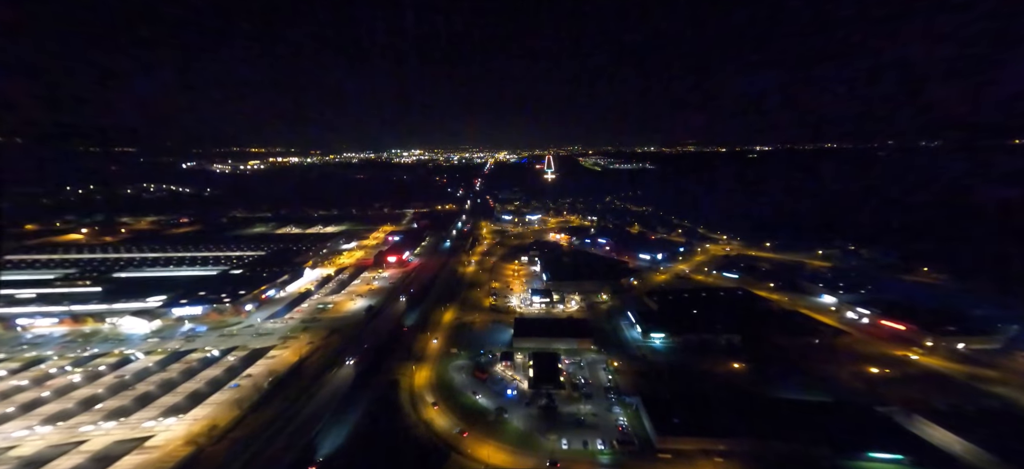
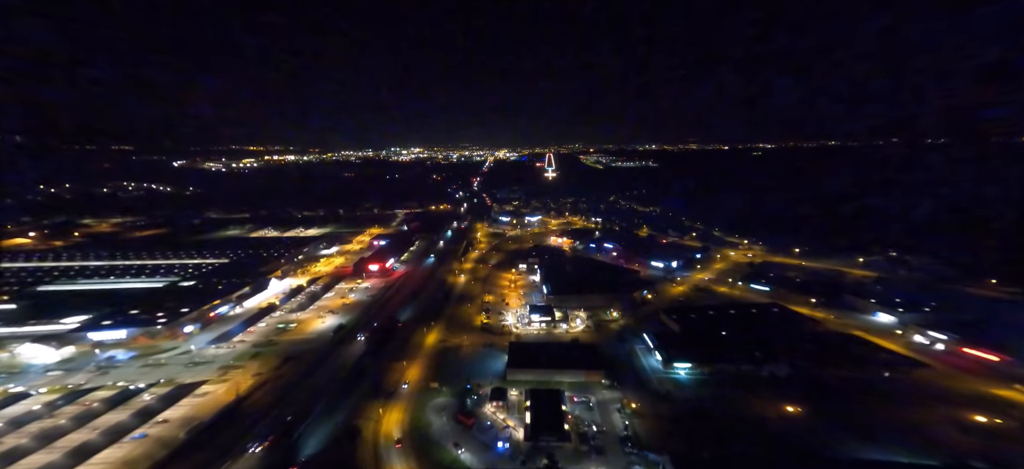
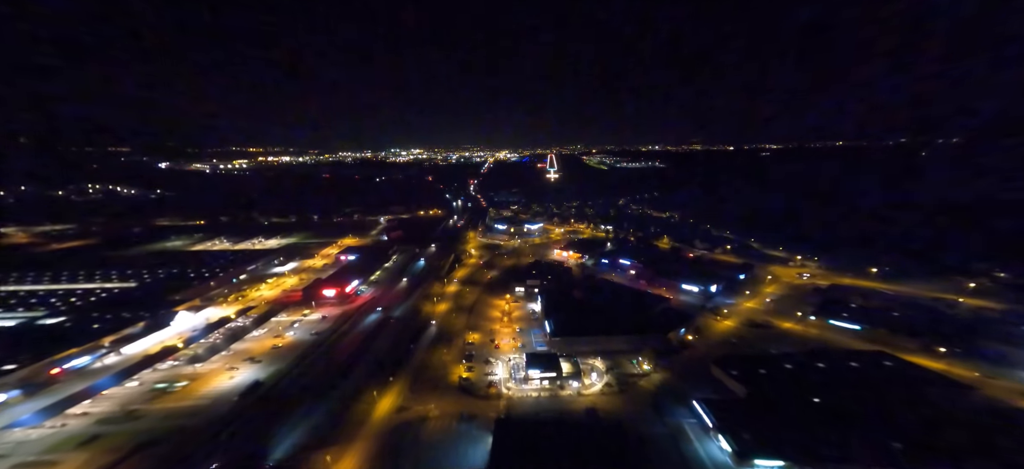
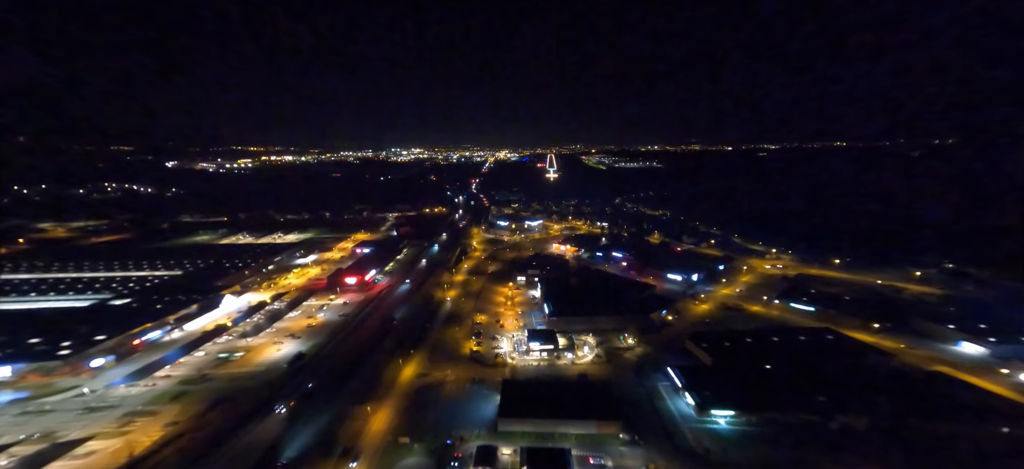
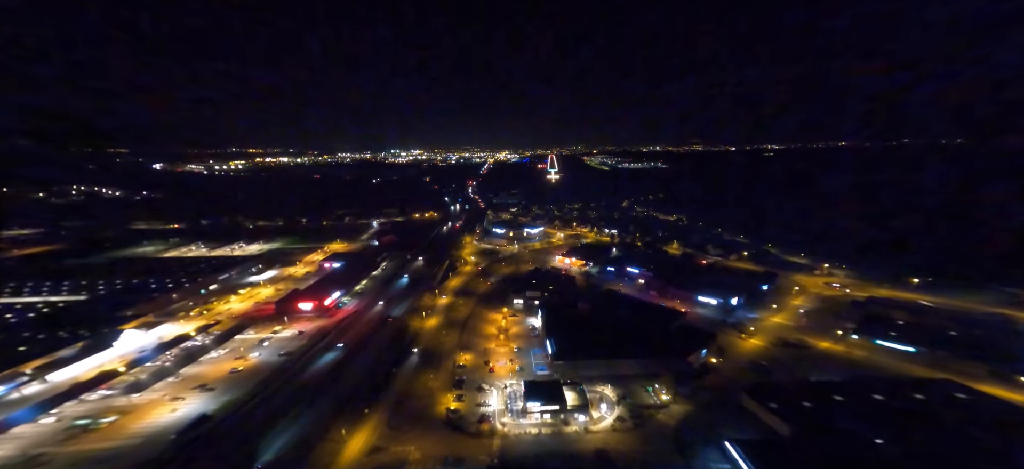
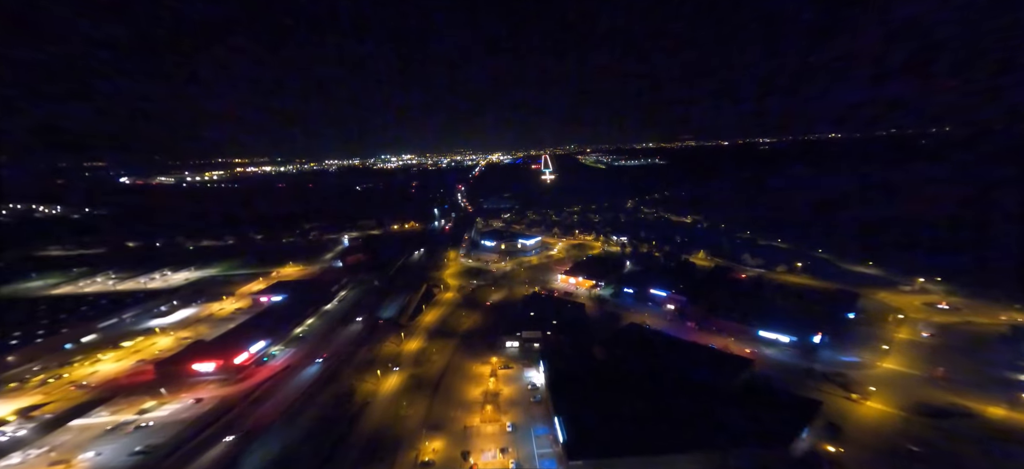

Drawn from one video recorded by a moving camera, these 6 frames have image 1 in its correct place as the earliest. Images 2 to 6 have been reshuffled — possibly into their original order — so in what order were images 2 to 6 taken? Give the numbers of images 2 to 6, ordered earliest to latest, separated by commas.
2, 4, 3, 5, 6
